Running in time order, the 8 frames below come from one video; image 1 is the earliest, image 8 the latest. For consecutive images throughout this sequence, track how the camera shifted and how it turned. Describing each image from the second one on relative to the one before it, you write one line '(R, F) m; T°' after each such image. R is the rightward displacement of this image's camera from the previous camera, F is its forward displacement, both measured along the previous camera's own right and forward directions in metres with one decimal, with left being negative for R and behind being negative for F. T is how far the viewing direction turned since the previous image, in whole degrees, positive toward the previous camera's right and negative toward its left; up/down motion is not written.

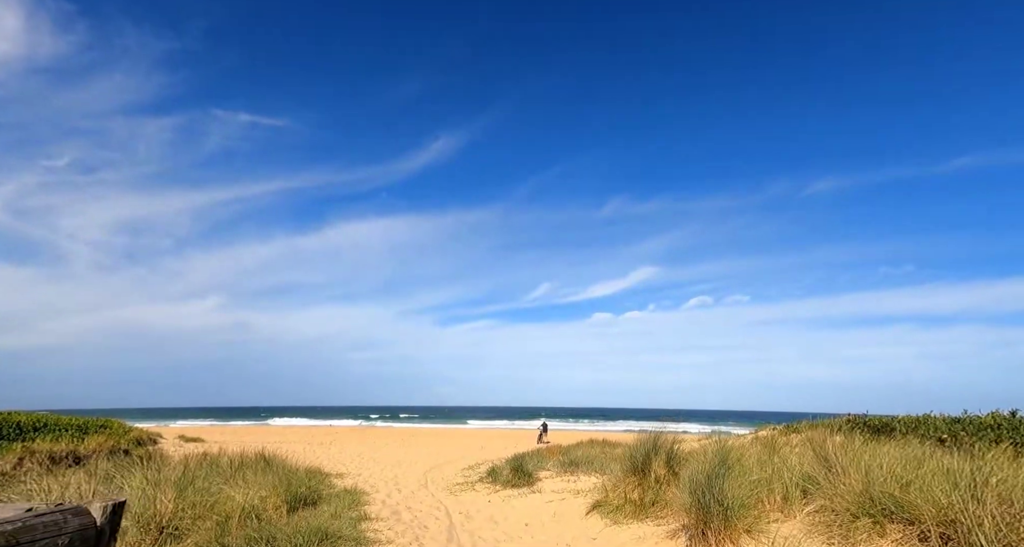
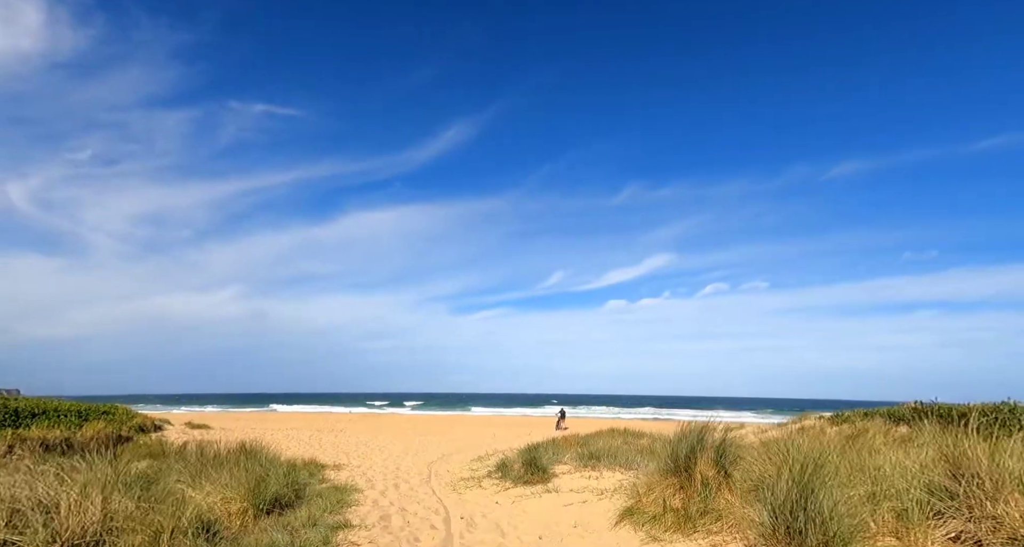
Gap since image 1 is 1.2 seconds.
(0.0, +1.4) m; -1°
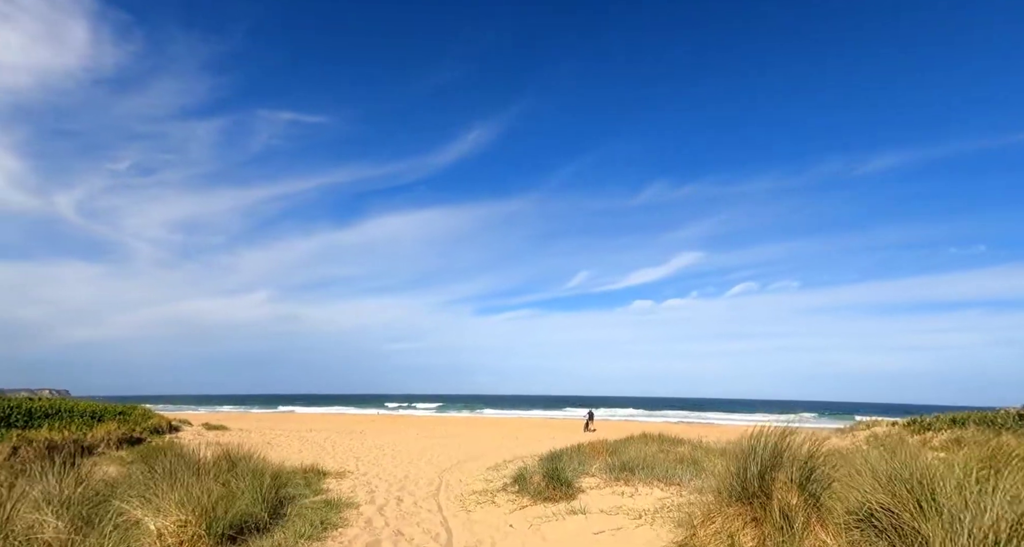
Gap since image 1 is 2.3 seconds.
(+0.1, +1.3) m; -2°
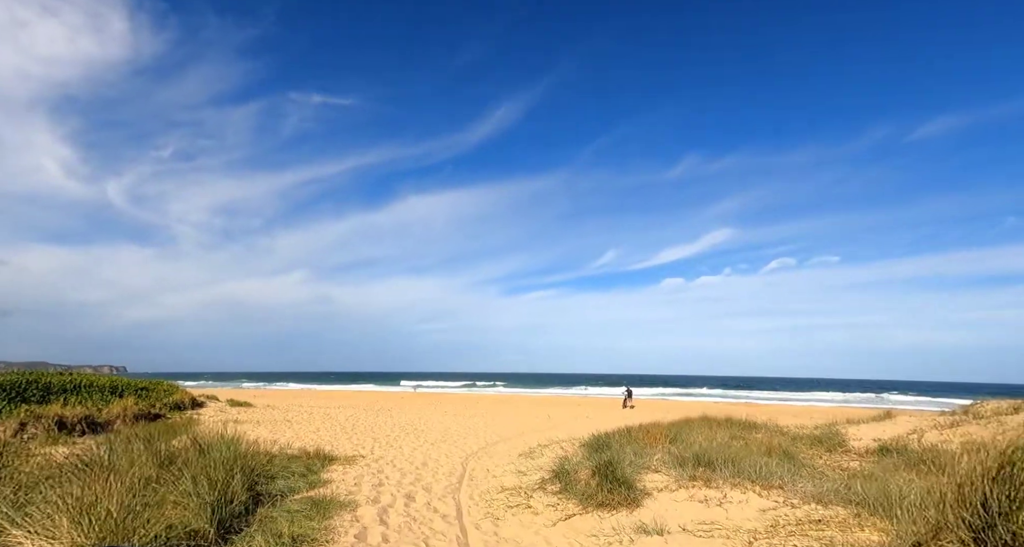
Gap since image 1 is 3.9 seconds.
(-0.1, +1.9) m; -3°
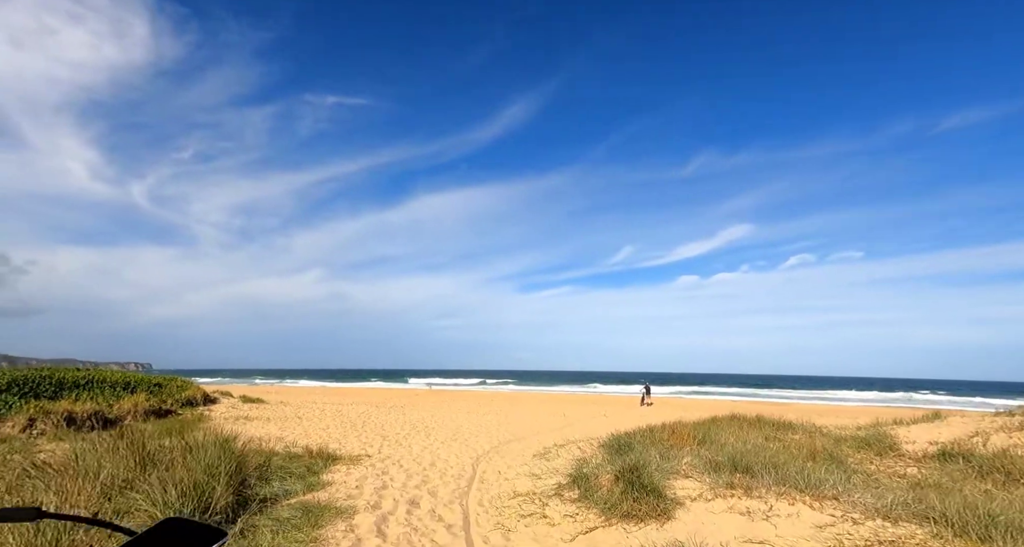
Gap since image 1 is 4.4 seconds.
(0.0, +0.7) m; -2°
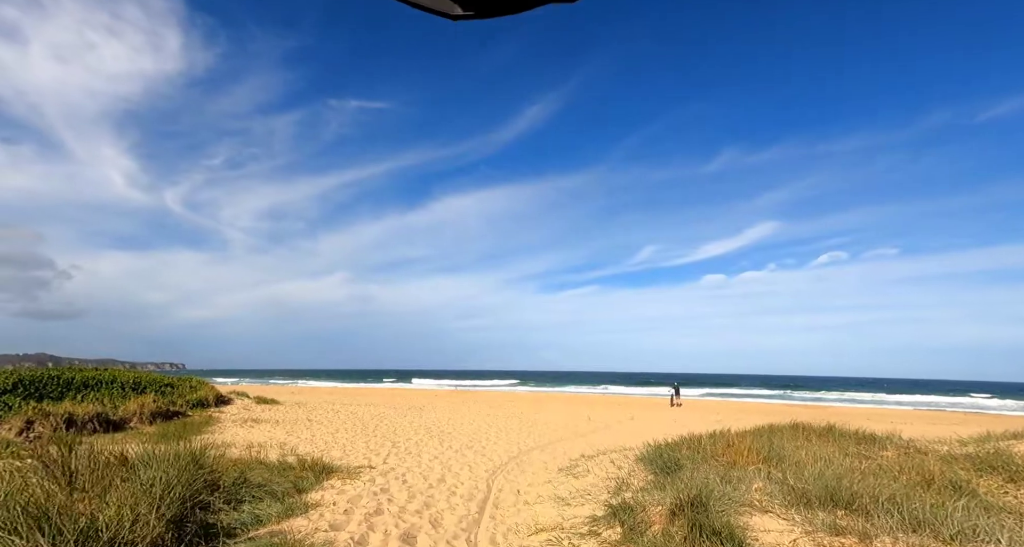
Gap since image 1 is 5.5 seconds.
(0.0, +1.4) m; -2°
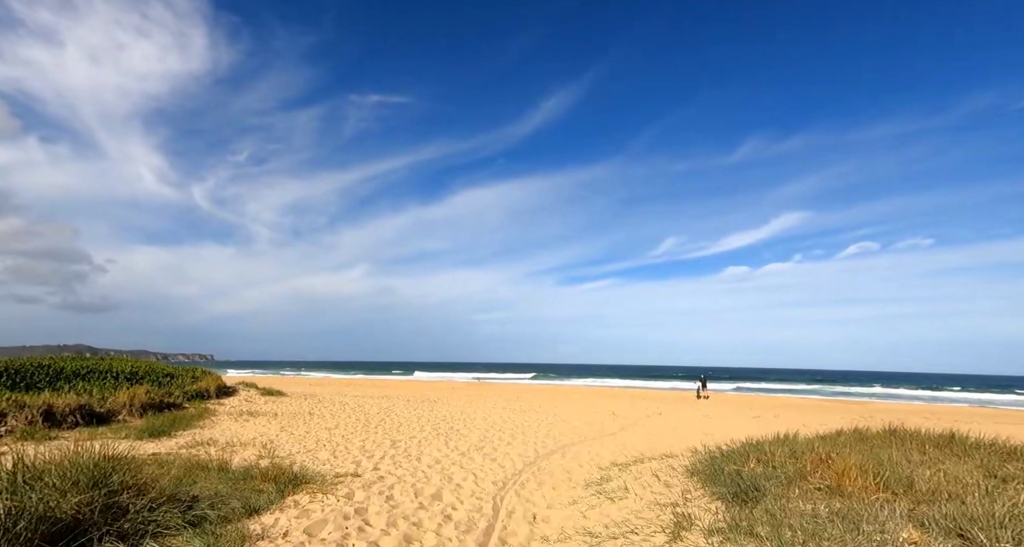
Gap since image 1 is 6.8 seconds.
(0.0, +1.9) m; -2°
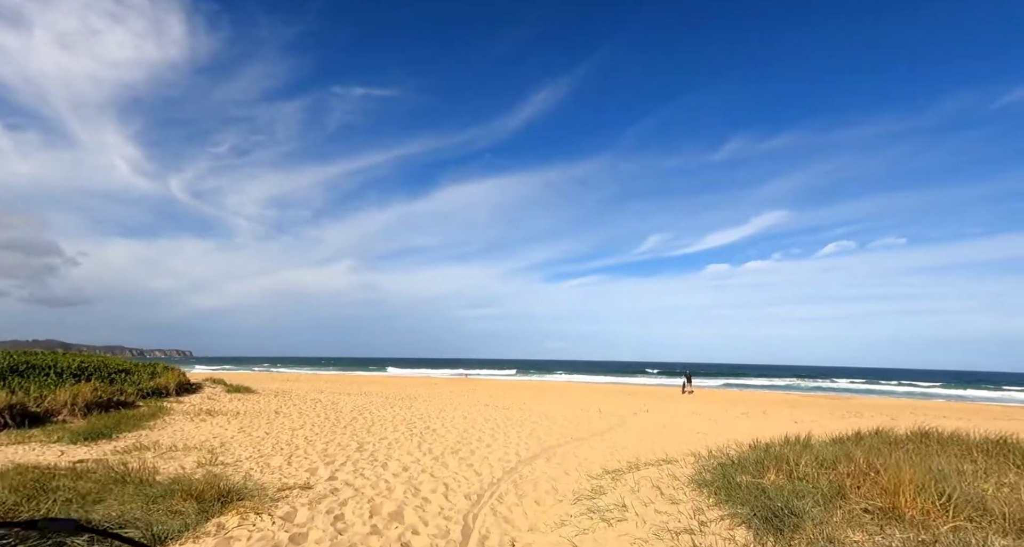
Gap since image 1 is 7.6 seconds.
(+0.1, +1.1) m; +2°
